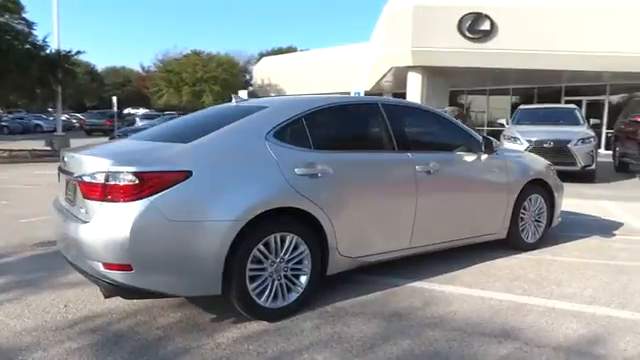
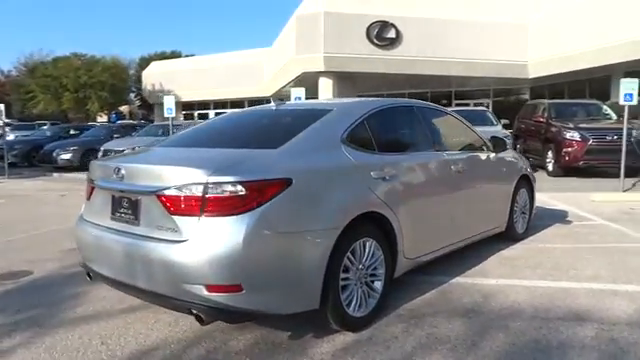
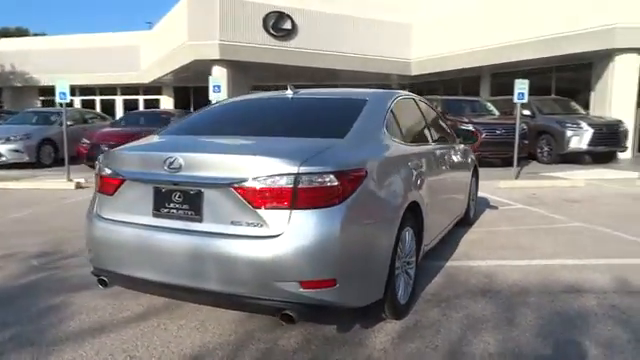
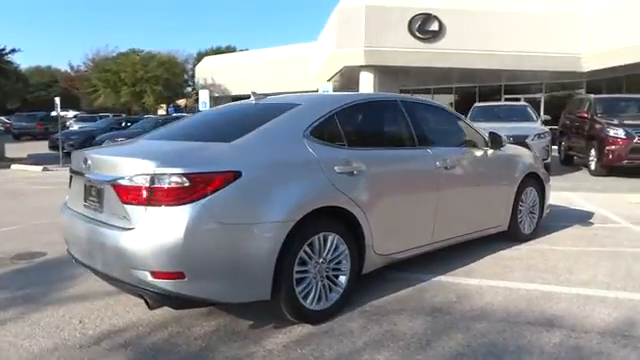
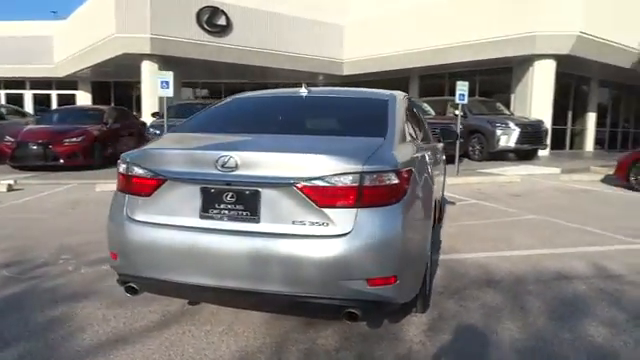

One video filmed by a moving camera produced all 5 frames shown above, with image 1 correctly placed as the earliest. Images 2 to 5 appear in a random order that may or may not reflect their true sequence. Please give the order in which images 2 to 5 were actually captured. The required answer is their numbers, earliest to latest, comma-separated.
4, 2, 3, 5
